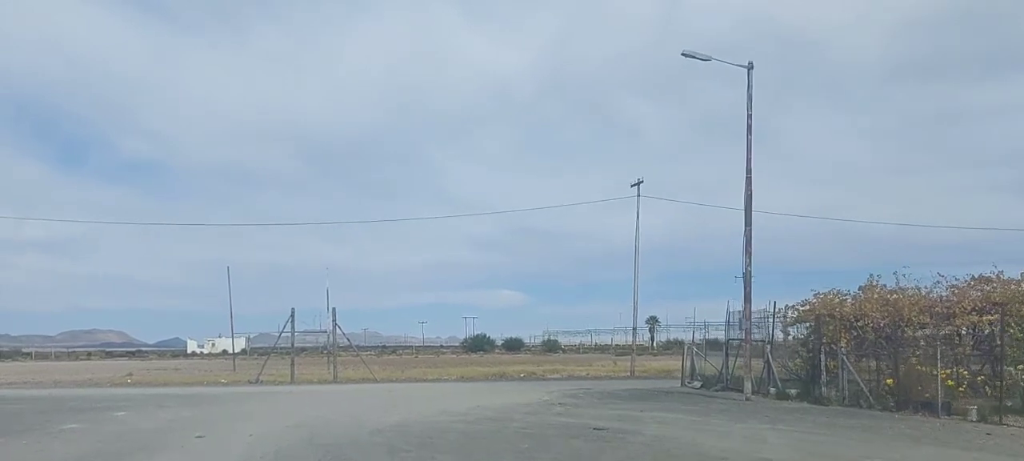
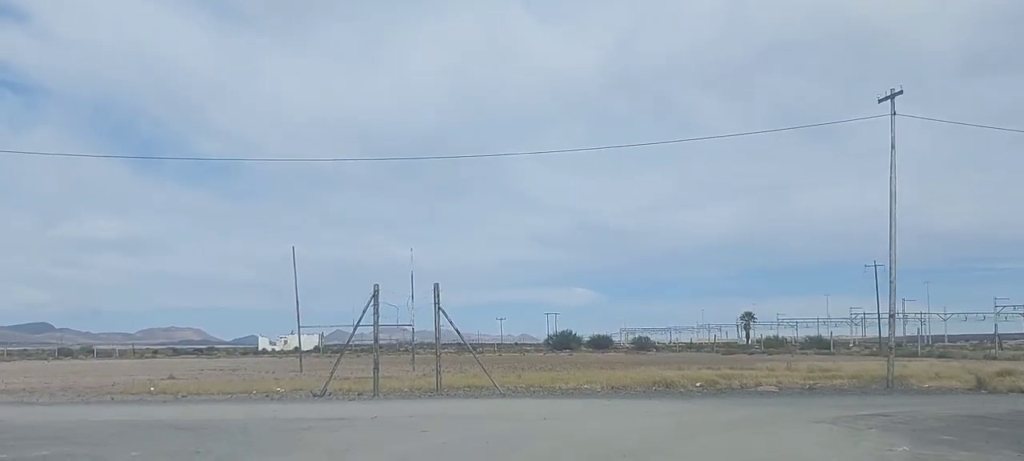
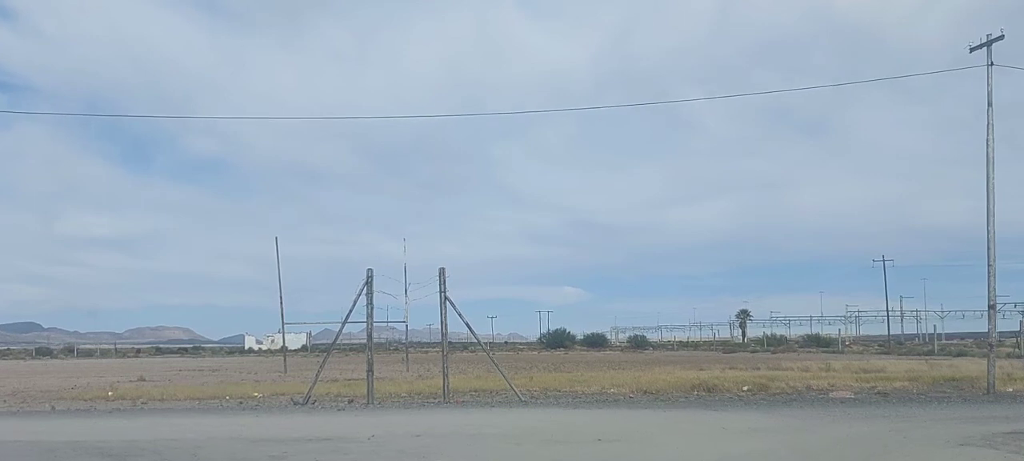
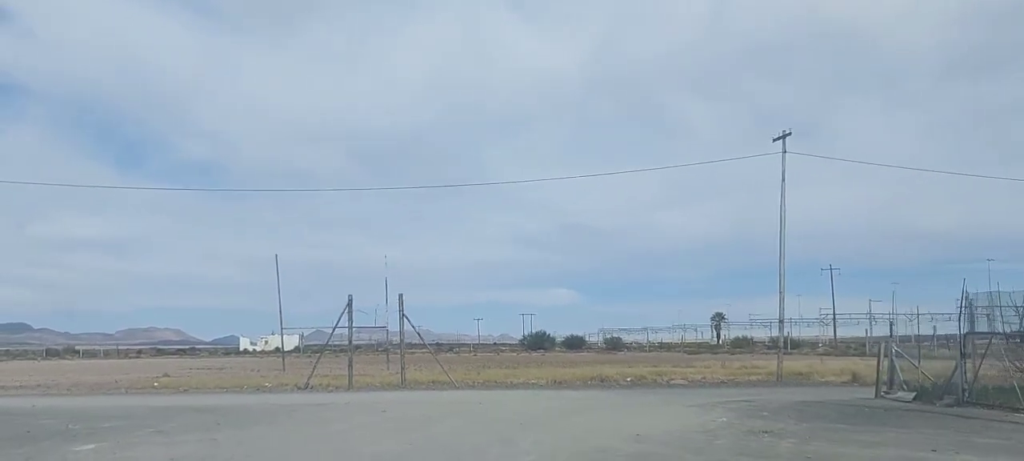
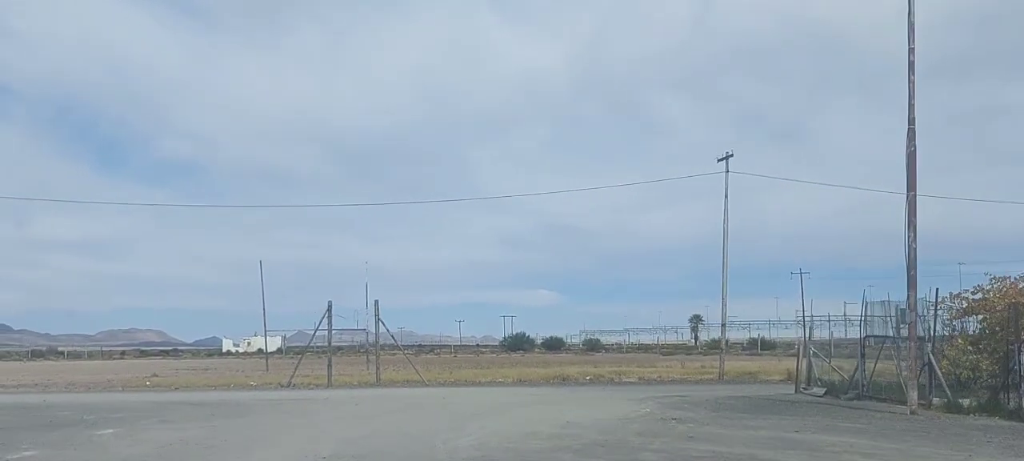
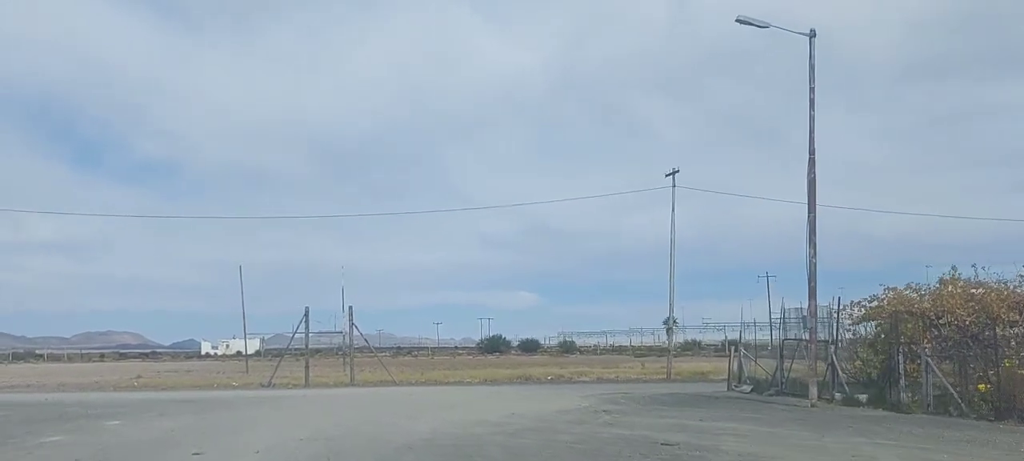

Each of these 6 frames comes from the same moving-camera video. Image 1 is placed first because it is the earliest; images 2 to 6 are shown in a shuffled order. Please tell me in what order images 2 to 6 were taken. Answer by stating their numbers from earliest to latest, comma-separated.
6, 5, 4, 2, 3
